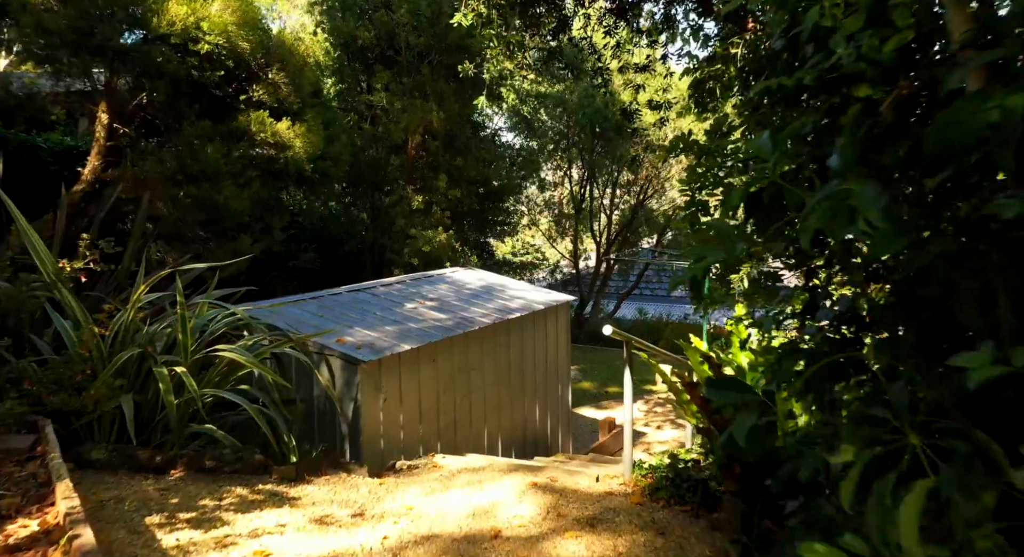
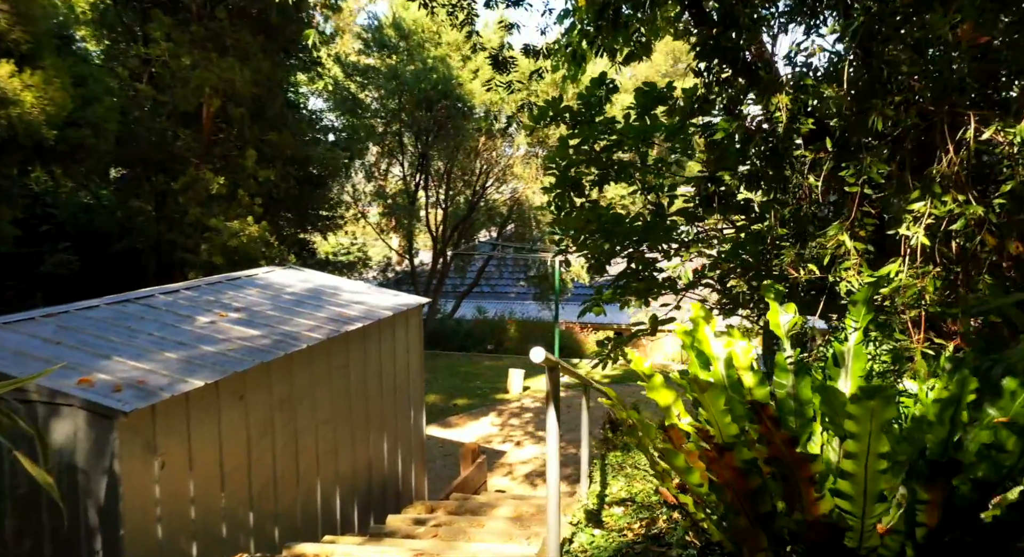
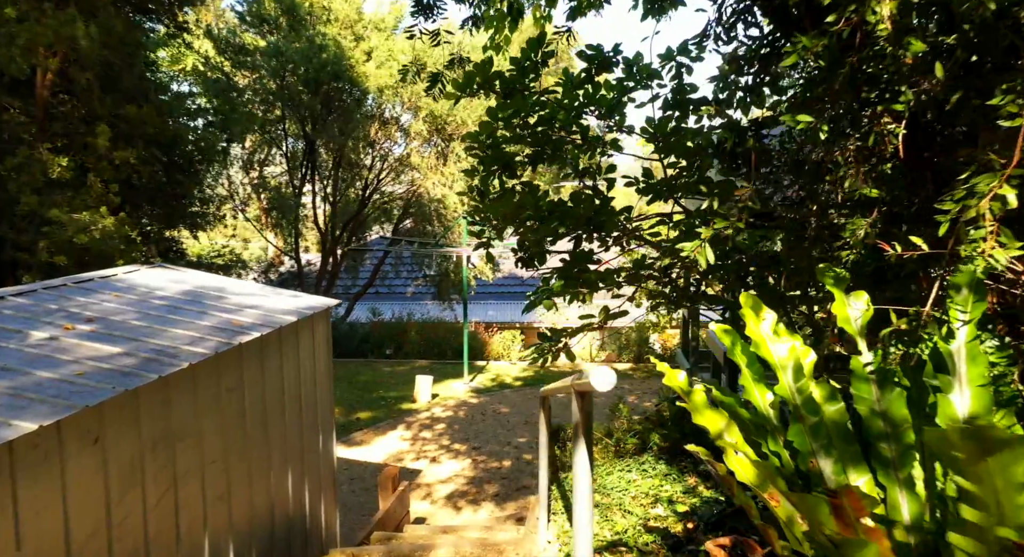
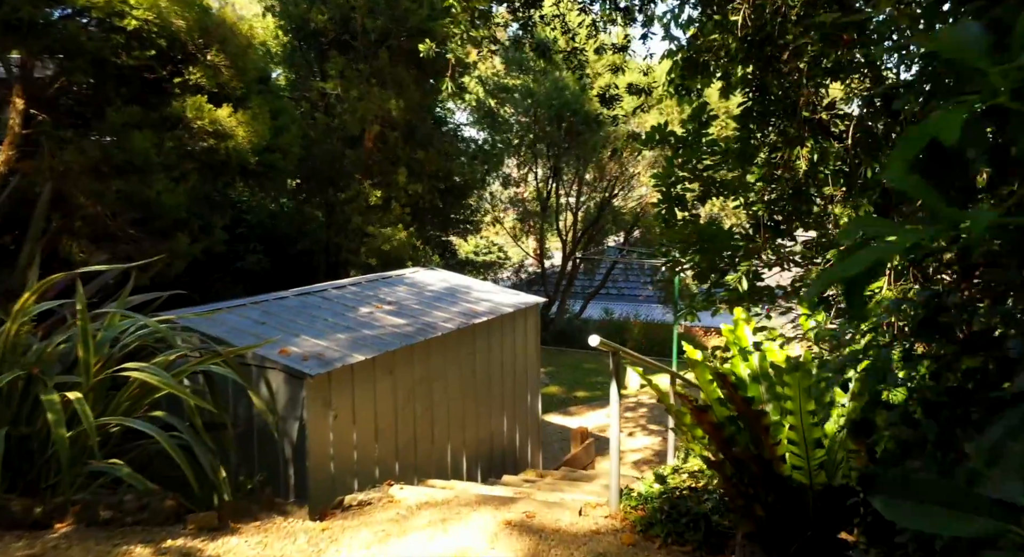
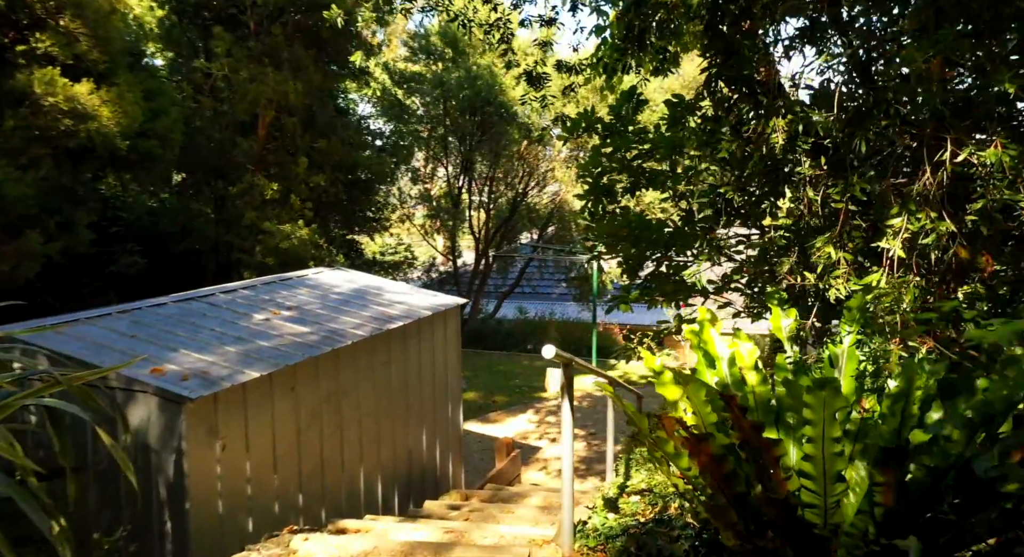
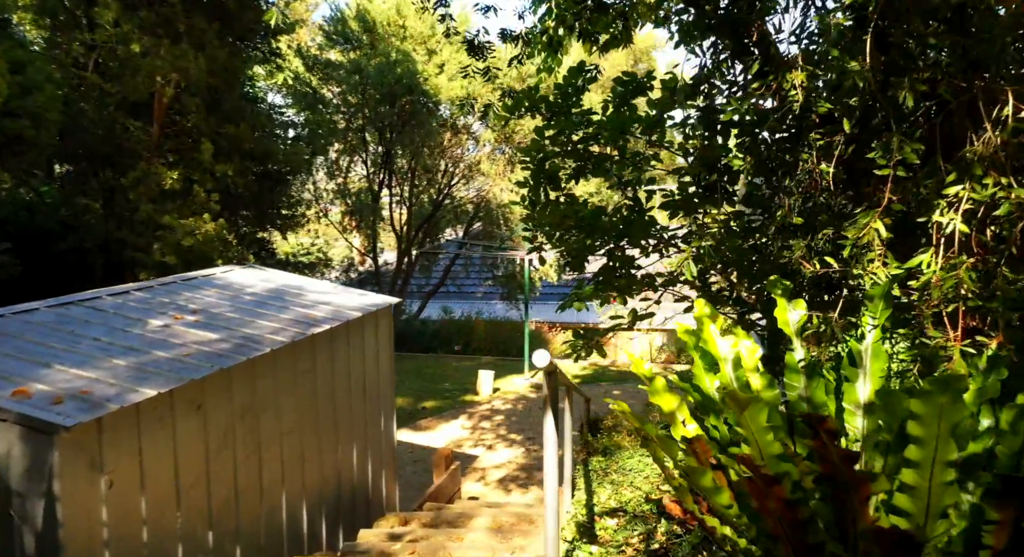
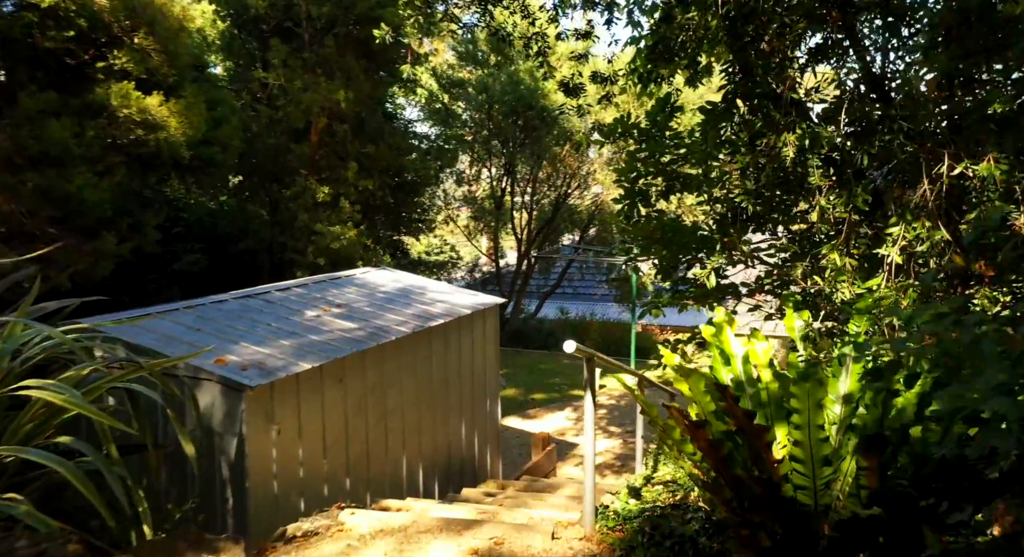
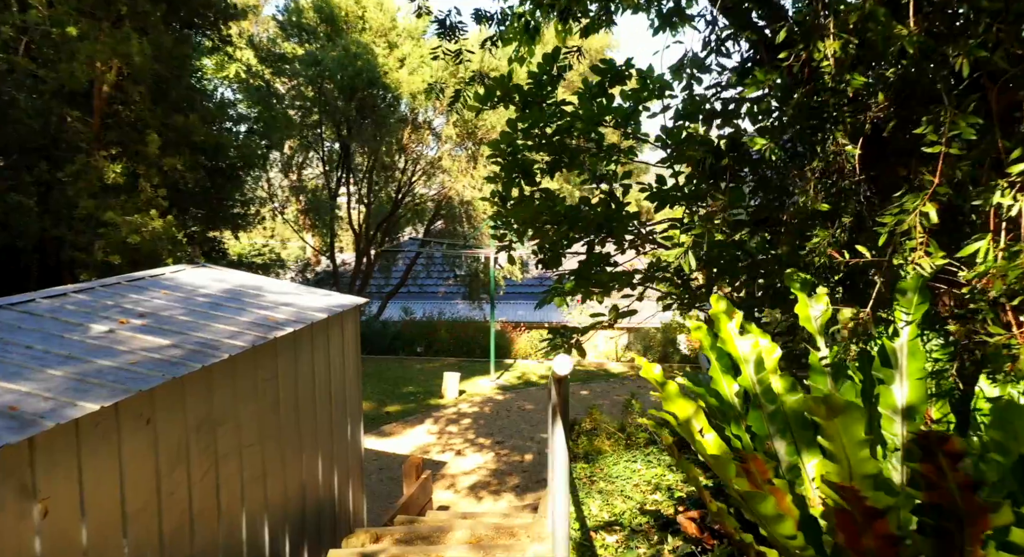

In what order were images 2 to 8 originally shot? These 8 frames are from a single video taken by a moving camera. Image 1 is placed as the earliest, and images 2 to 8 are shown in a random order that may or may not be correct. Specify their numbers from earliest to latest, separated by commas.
4, 7, 5, 2, 6, 8, 3
